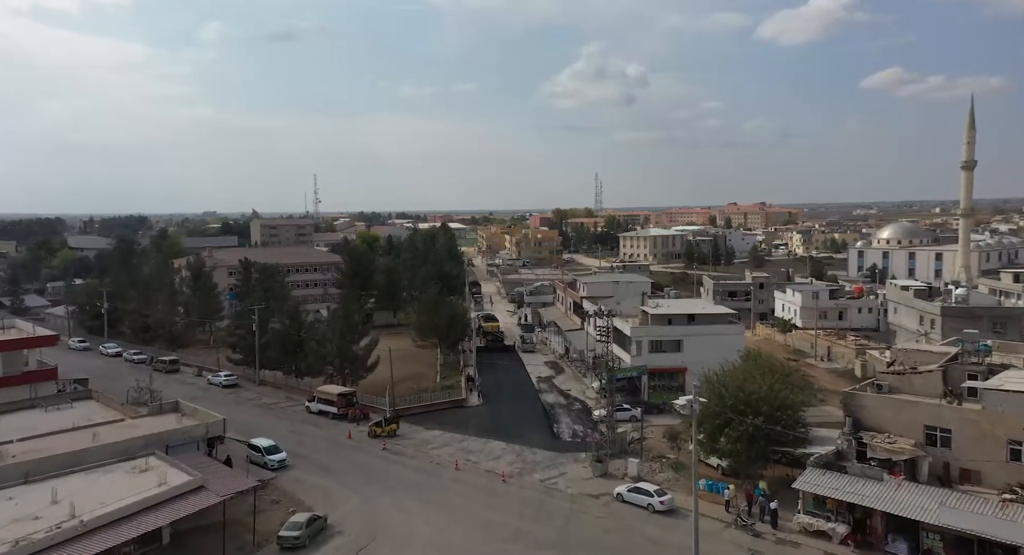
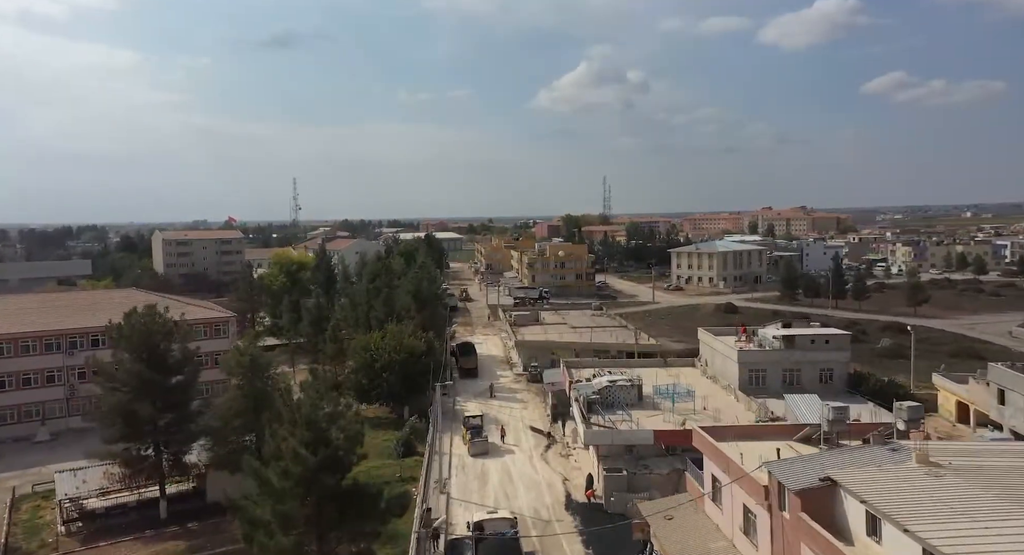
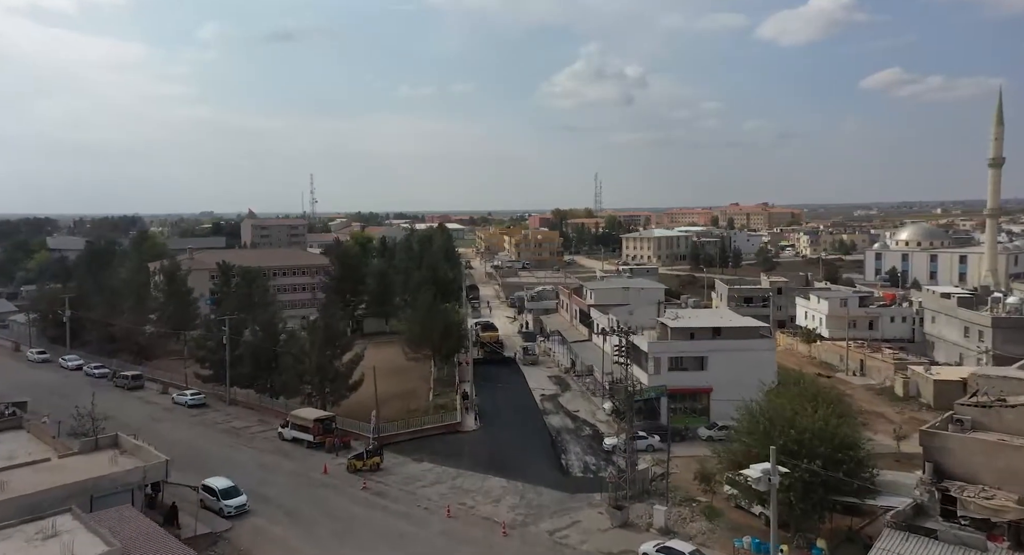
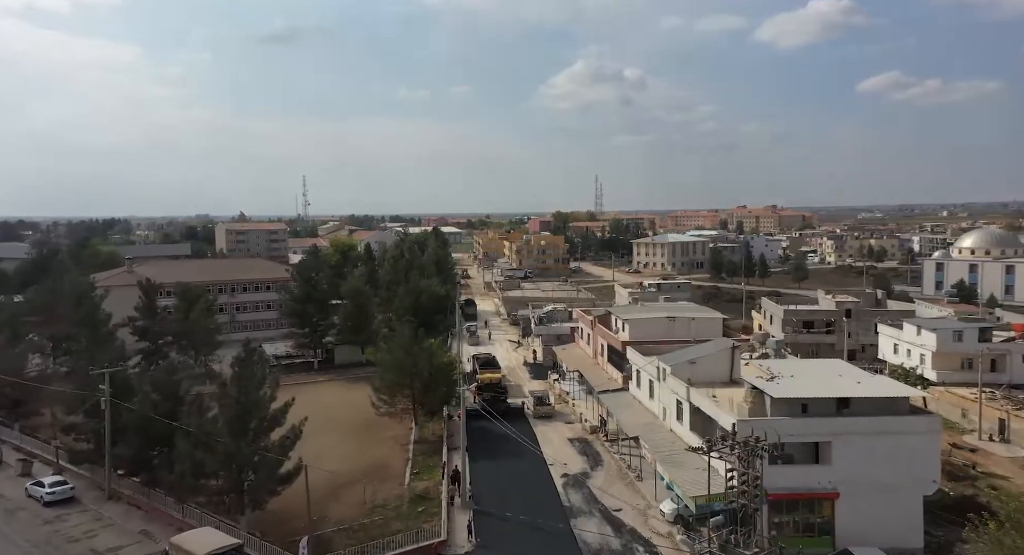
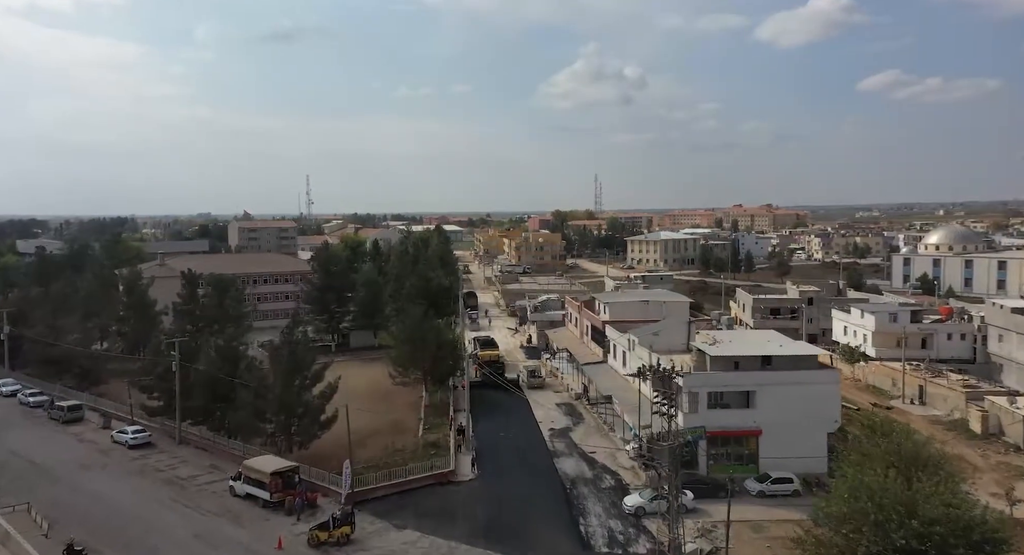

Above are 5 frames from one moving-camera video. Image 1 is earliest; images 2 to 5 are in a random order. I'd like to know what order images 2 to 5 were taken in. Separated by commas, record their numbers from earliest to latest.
3, 5, 4, 2
